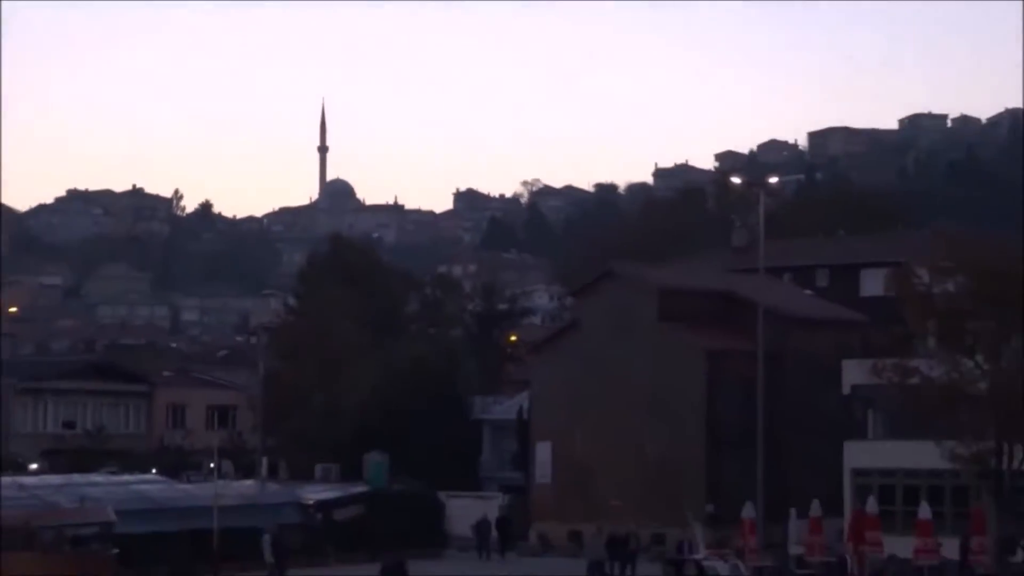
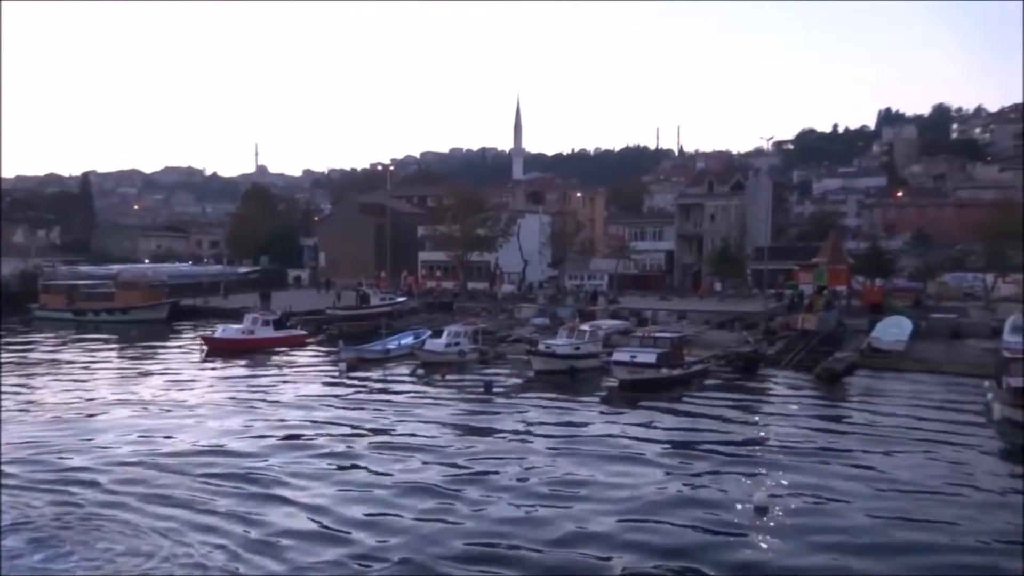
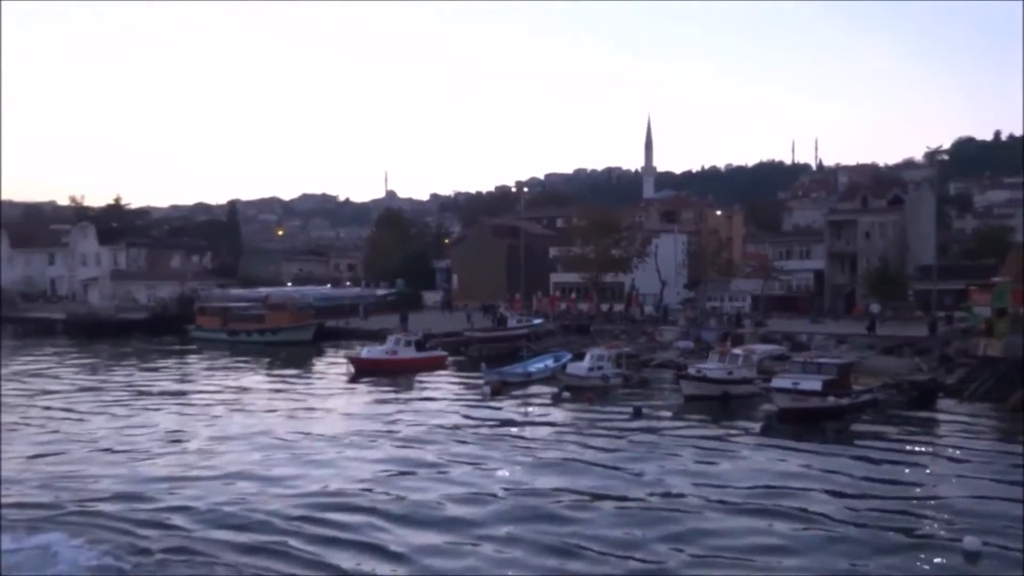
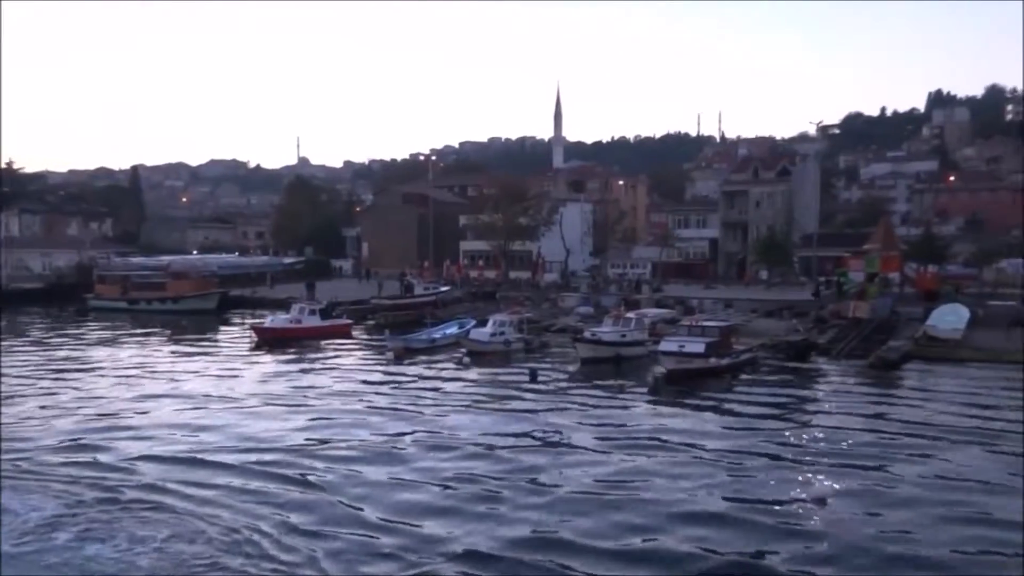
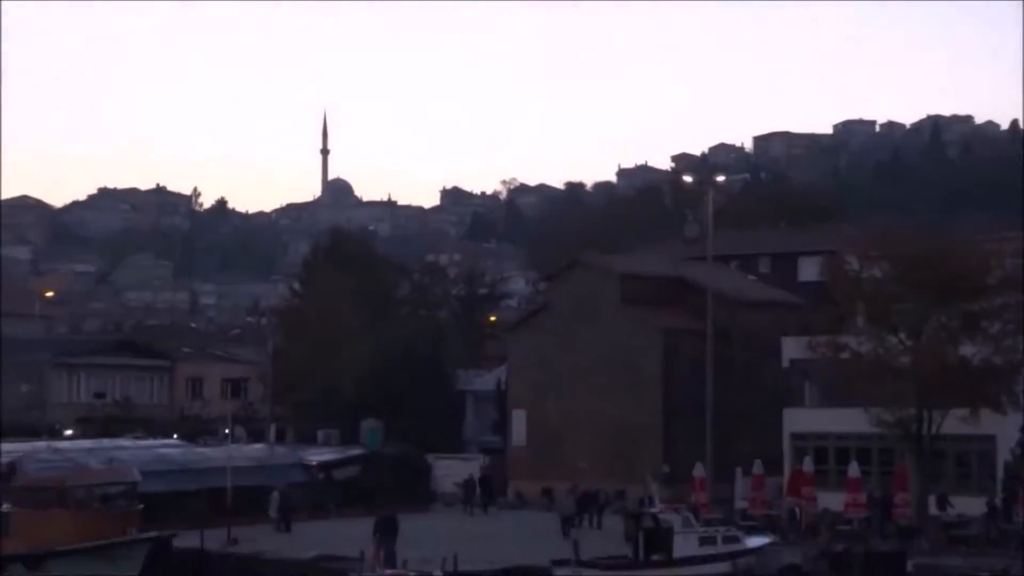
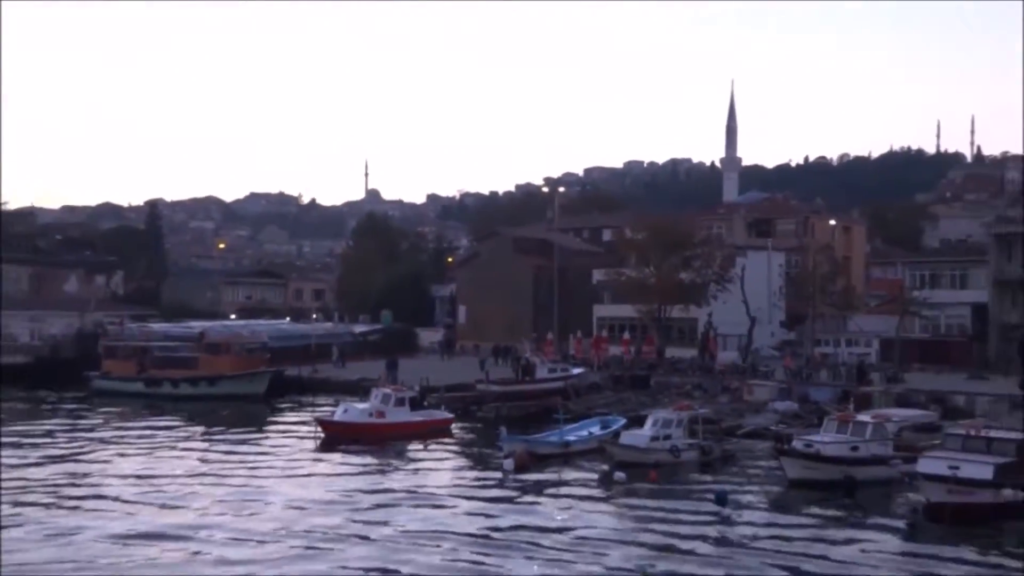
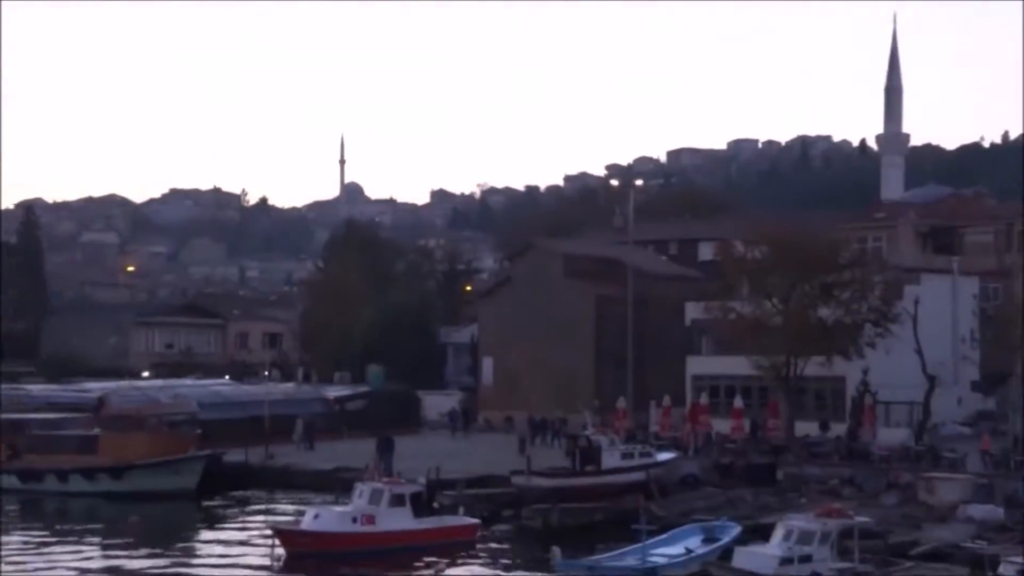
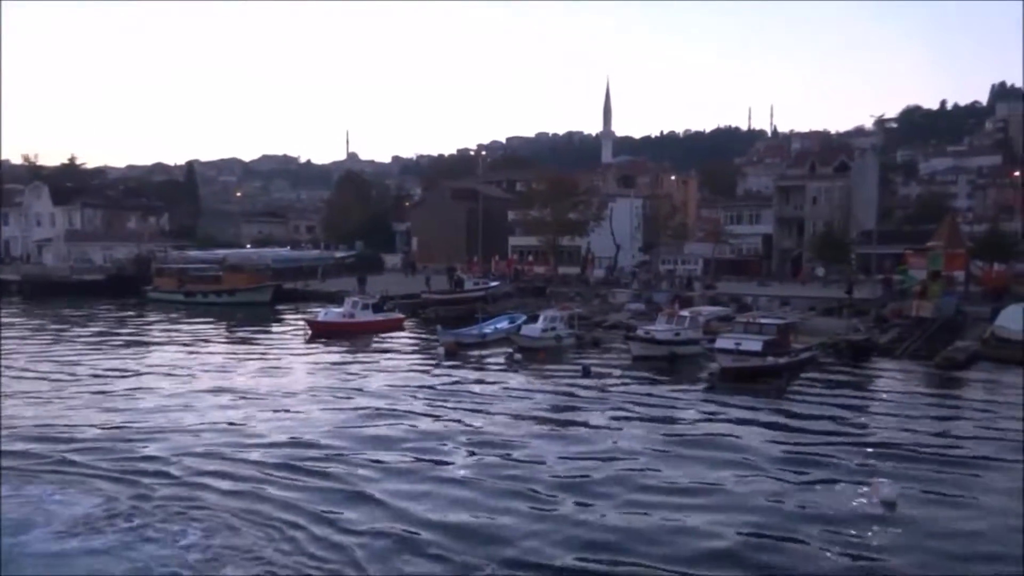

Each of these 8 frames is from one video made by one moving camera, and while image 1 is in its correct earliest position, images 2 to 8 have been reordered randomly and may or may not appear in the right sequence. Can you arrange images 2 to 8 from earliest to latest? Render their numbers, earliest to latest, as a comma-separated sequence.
5, 7, 6, 3, 8, 4, 2
